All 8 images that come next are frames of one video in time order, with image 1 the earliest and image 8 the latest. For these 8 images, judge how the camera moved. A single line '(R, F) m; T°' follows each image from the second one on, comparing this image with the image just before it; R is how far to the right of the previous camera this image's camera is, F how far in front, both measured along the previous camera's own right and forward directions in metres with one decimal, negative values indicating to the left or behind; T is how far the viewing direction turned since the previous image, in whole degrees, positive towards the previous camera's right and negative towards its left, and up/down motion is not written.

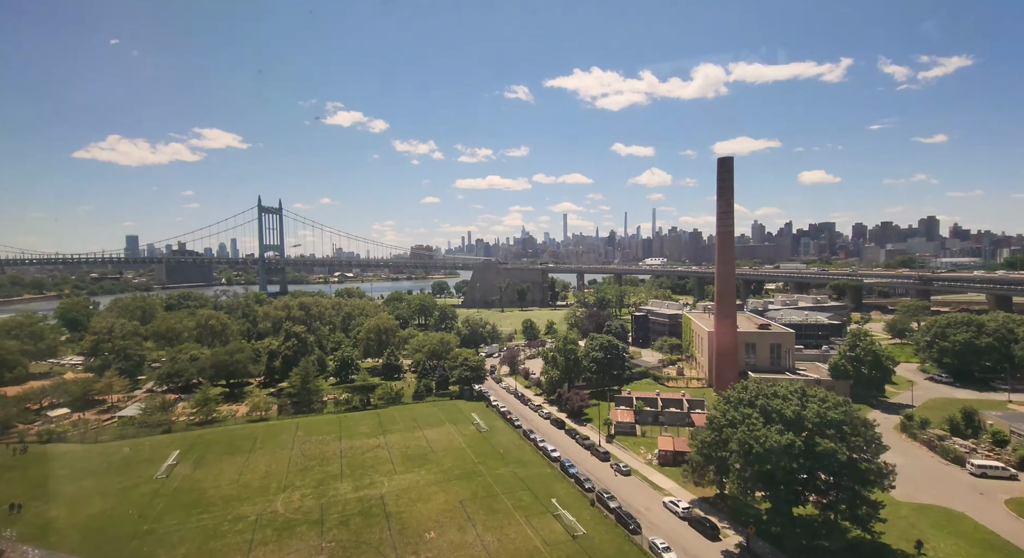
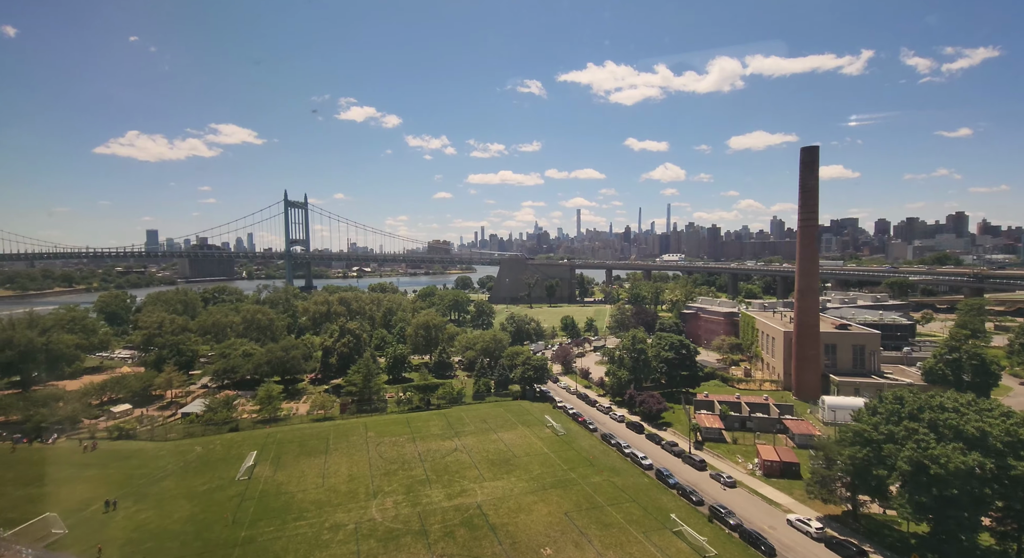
(-2.8, +0.9) m; -2°
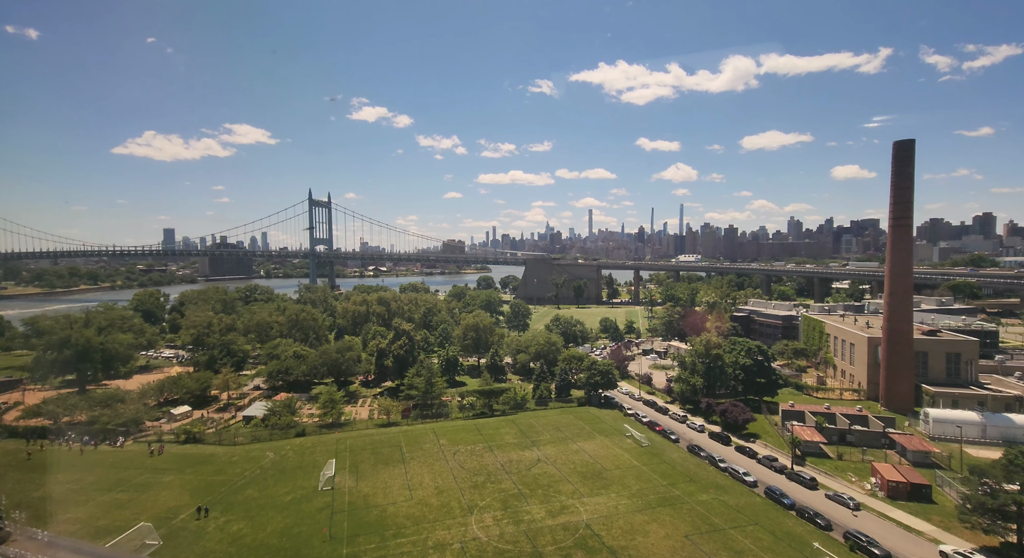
(-2.8, +1.0) m; -2°
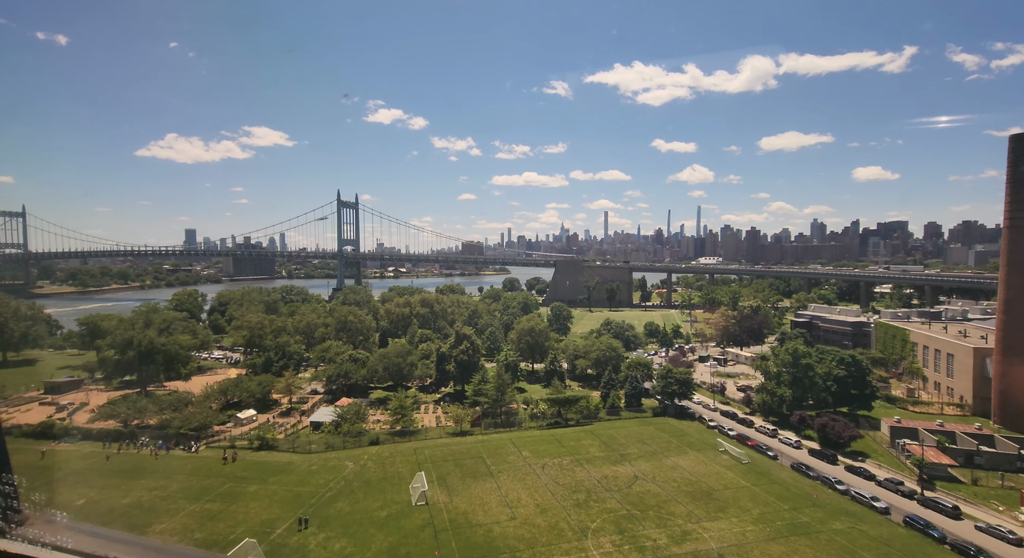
(-2.9, +1.0) m; -2°
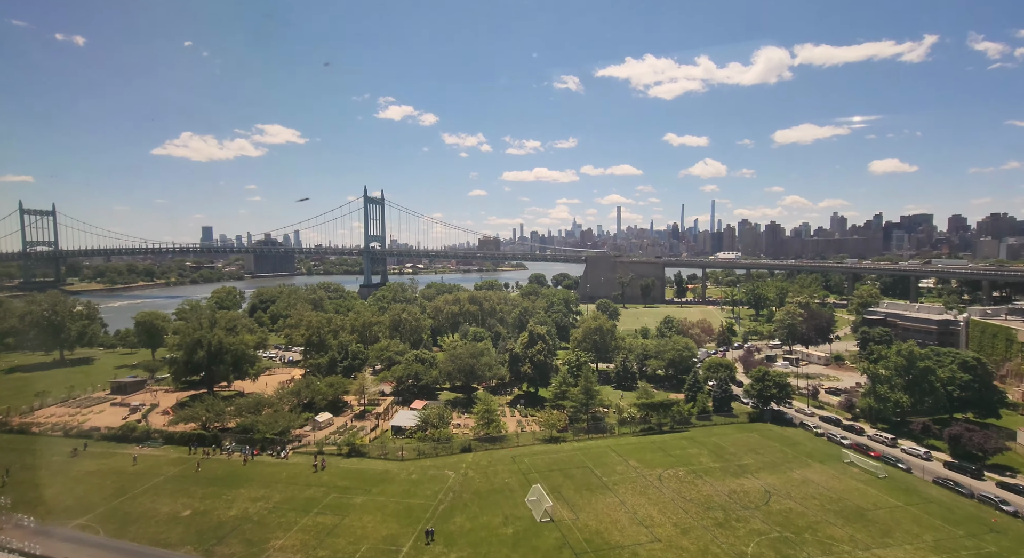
(-3.6, +1.2) m; -2°
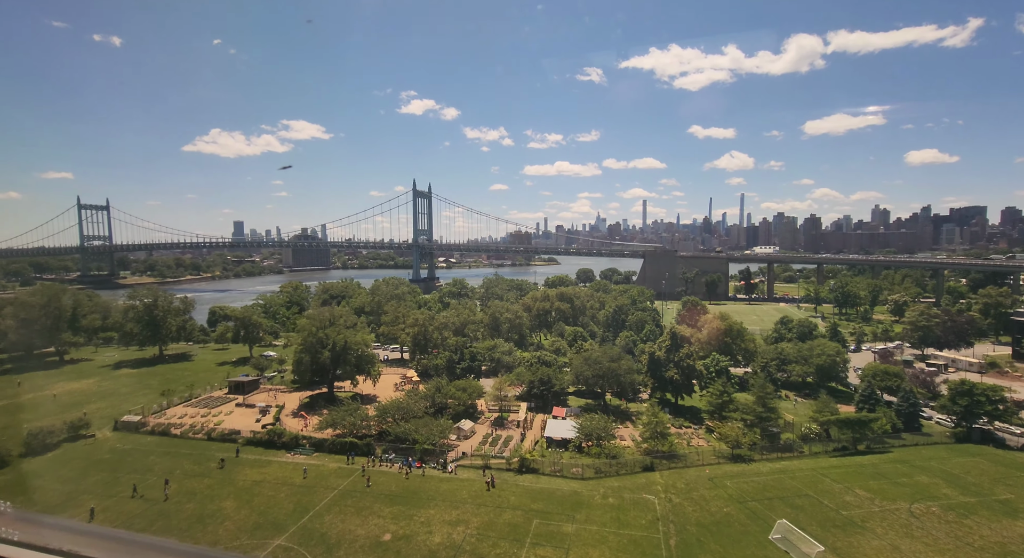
(-6.4, +2.0) m; -4°
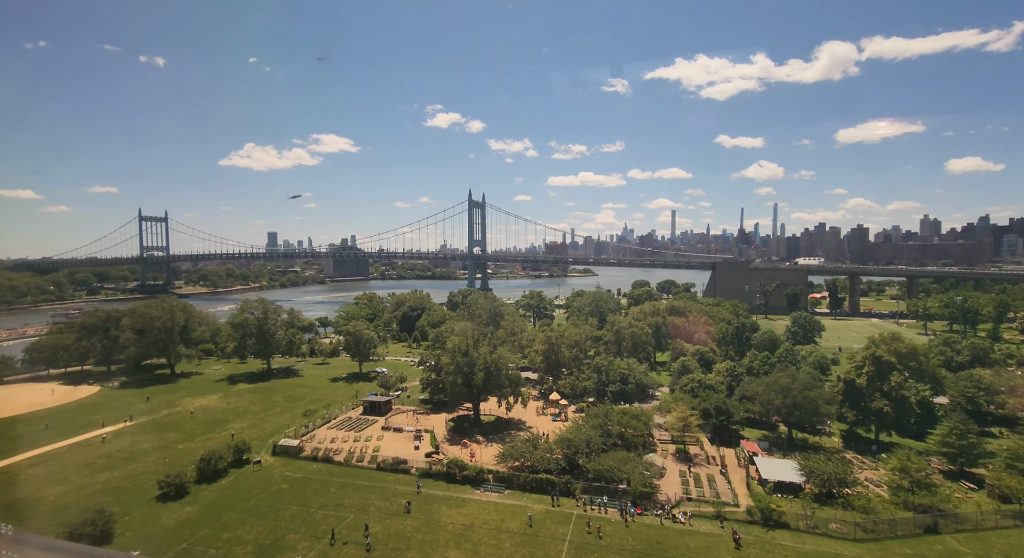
(-7.5, +2.3) m; -5°
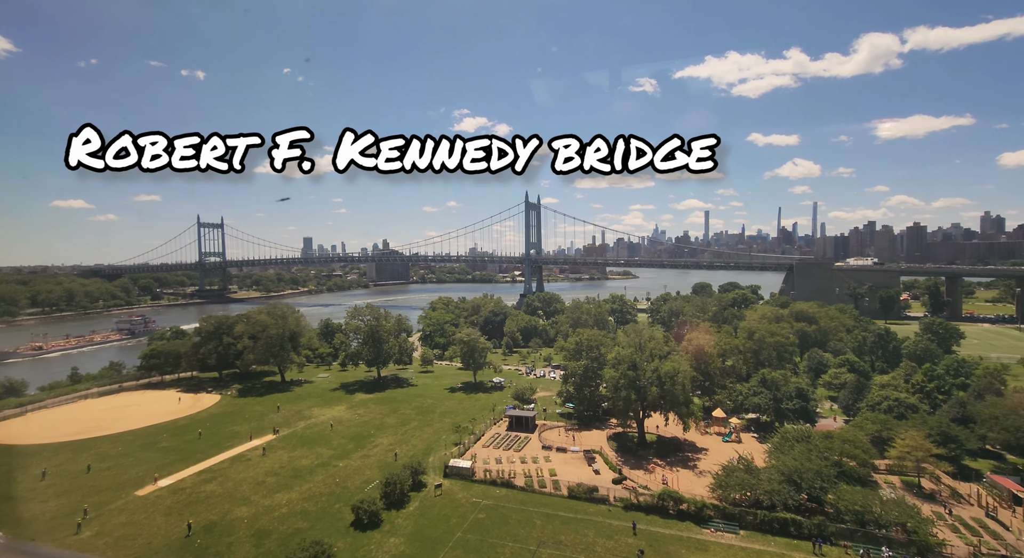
(-7.2, +2.2) m; -5°
